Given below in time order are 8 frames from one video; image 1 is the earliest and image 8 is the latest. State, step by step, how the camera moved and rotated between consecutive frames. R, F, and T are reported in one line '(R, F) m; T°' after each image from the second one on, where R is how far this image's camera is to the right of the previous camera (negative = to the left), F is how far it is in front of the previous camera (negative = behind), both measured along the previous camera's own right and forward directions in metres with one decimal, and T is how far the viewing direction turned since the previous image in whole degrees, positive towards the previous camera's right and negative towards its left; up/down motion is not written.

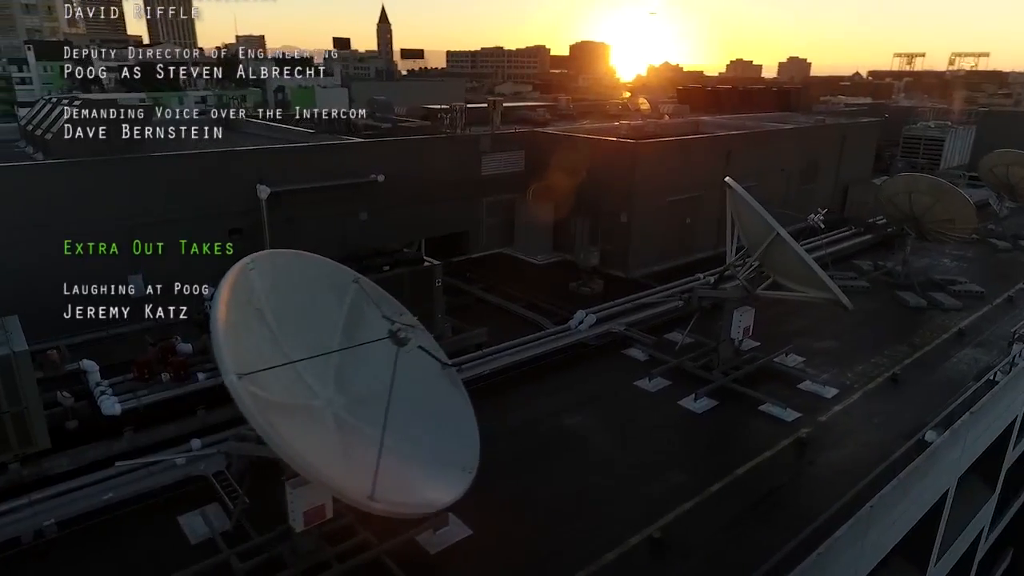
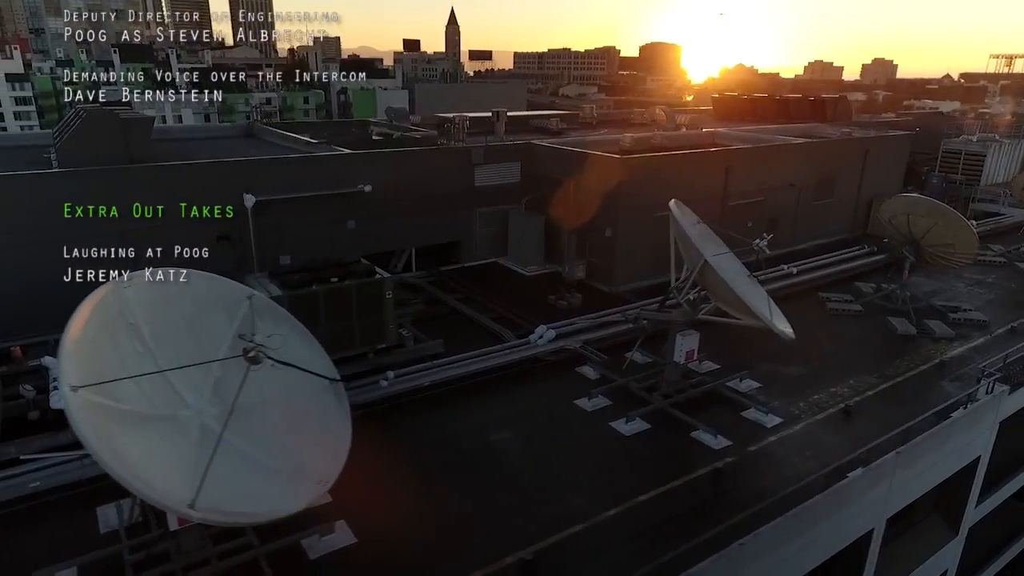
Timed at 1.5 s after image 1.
(+1.9, -0.1) m; -5°
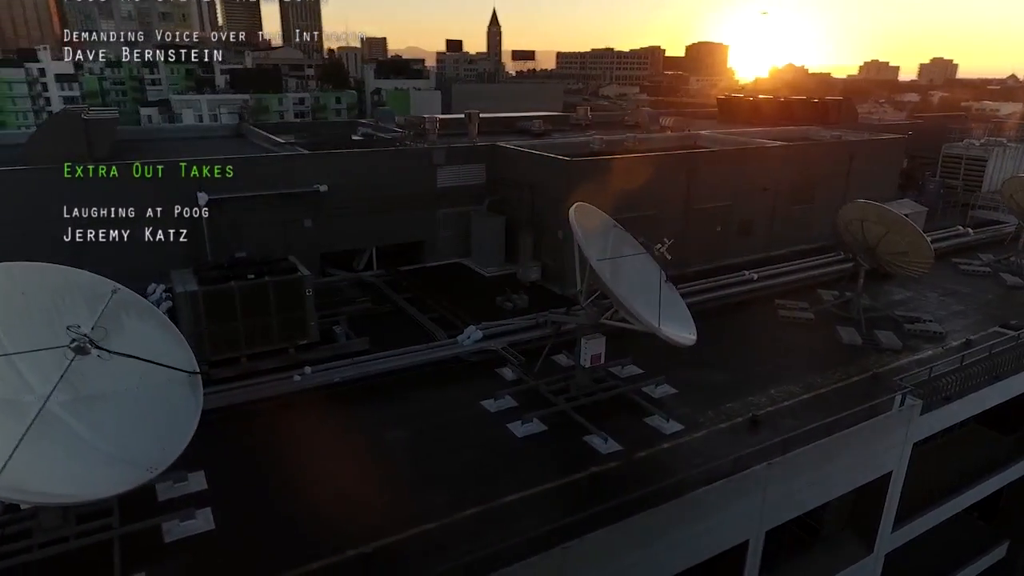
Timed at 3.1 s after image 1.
(+2.1, -0.1) m; -4°
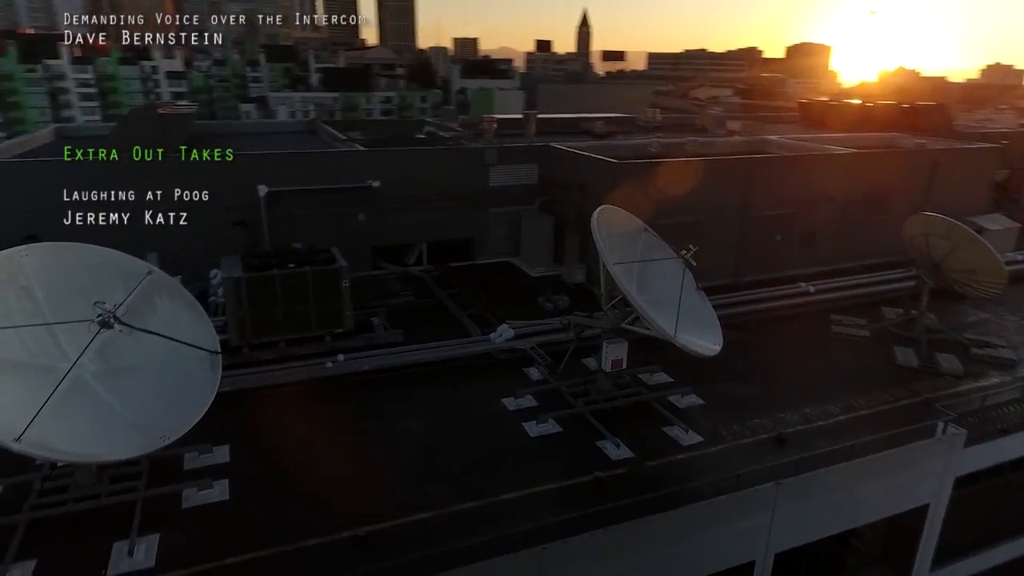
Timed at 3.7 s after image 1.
(+0.9, 0.0) m; -7°
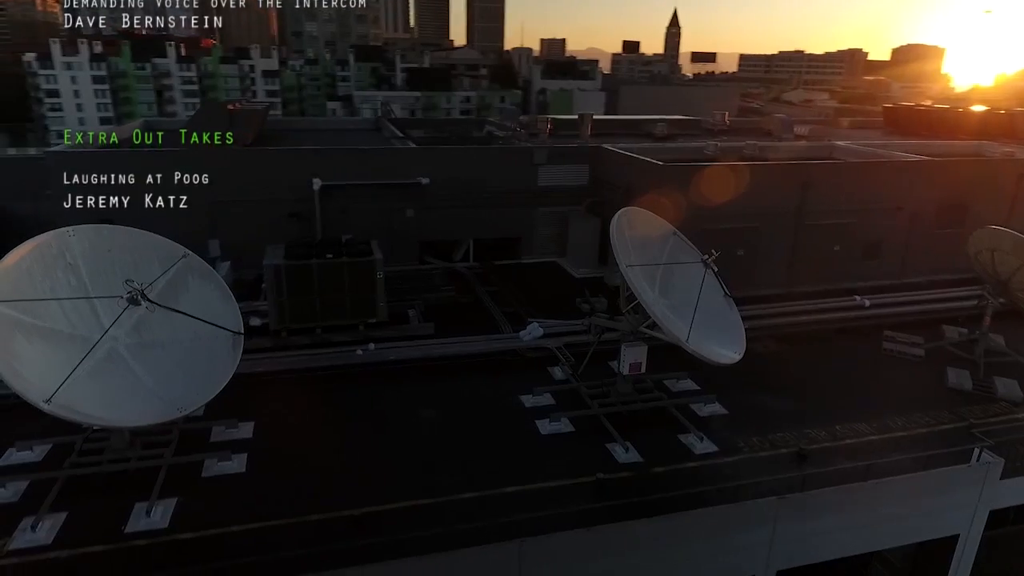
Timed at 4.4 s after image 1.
(+0.9, -0.1) m; -7°
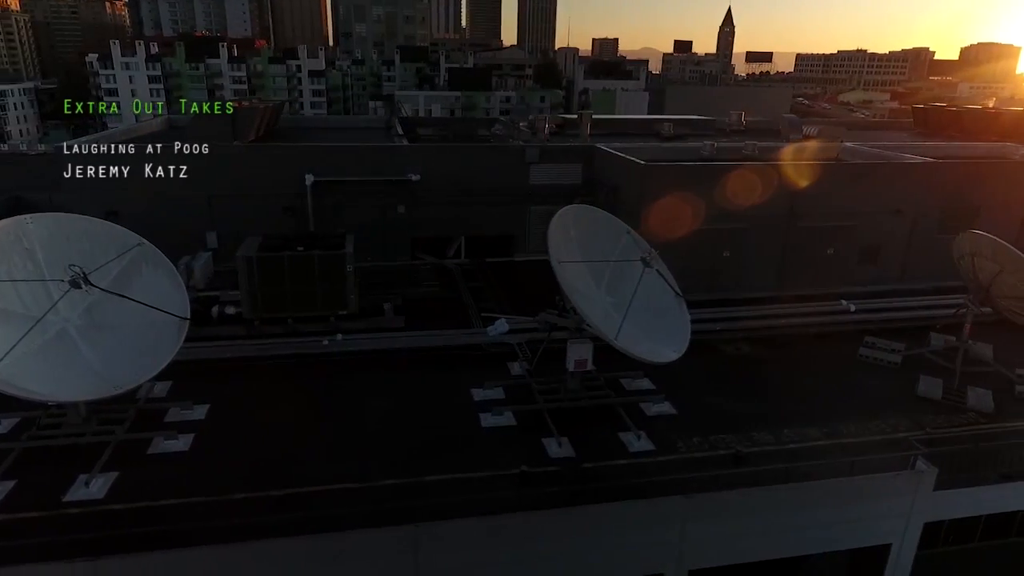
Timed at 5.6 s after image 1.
(+1.6, -0.1) m; -4°
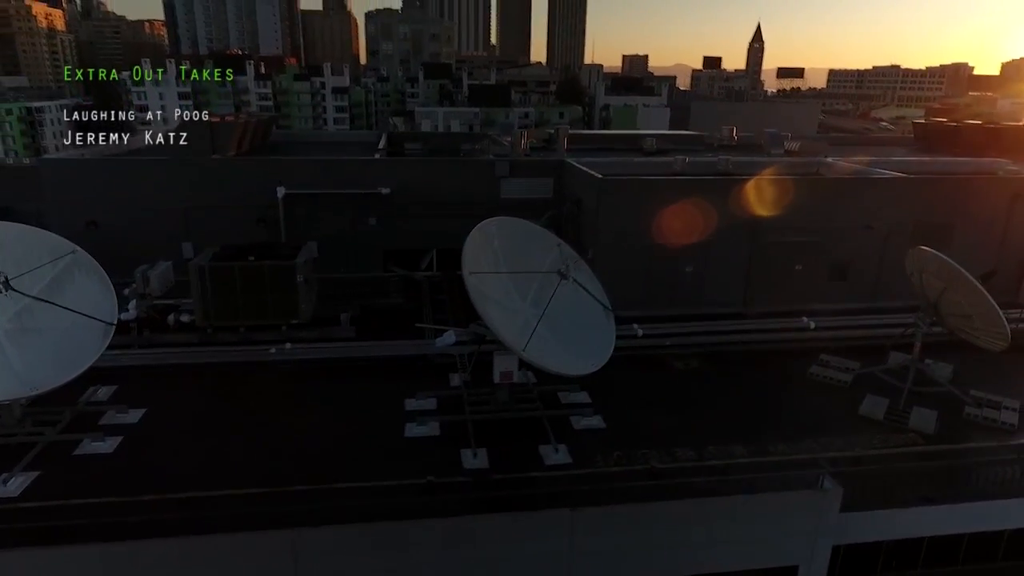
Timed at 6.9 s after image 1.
(+1.6, -0.1) m; -3°
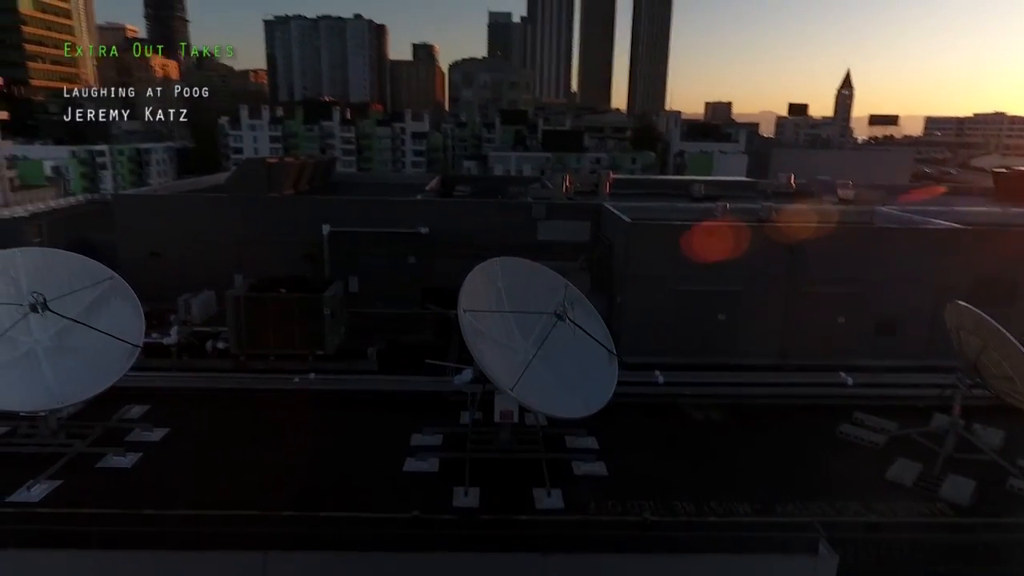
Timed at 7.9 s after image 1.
(+1.1, 0.0) m; -7°
